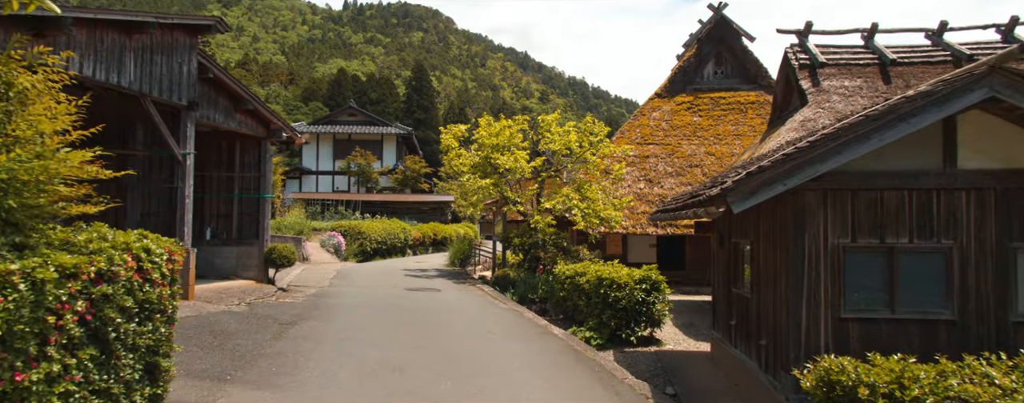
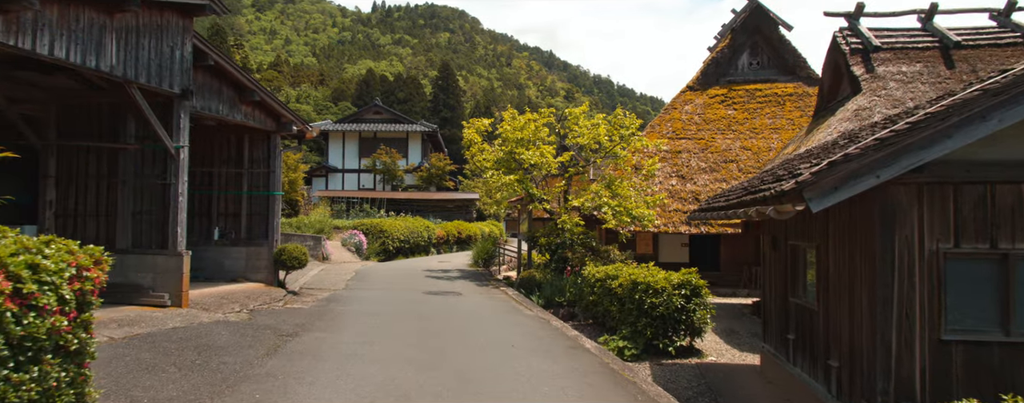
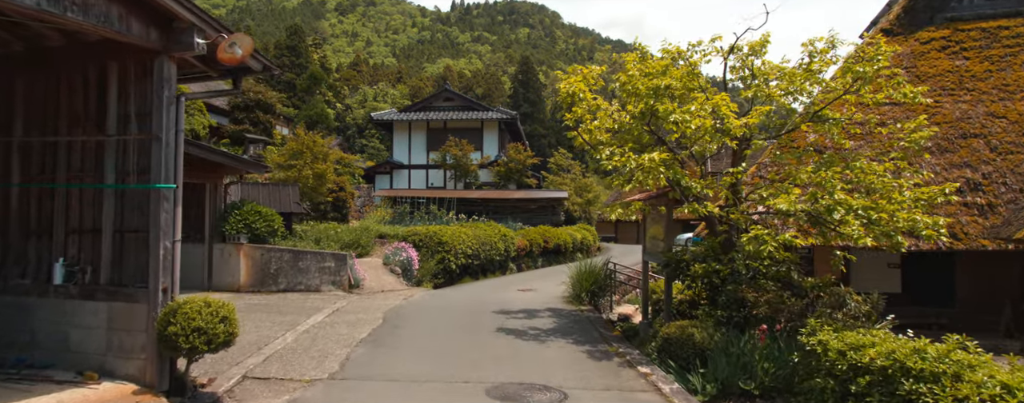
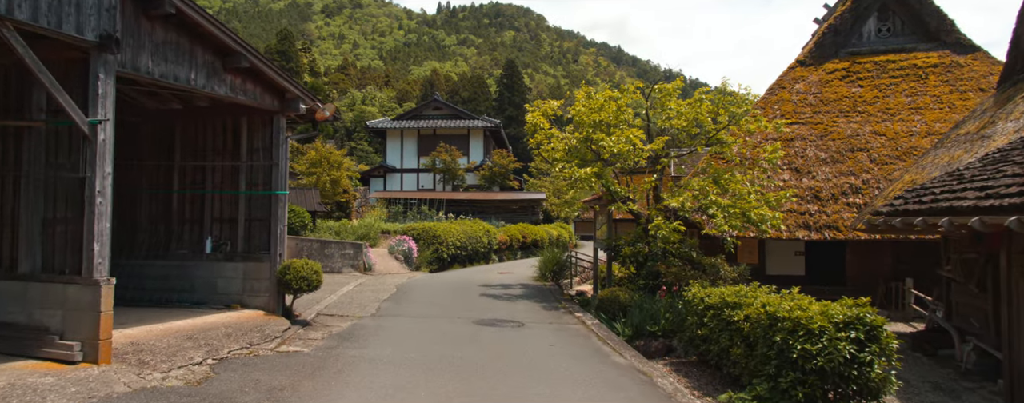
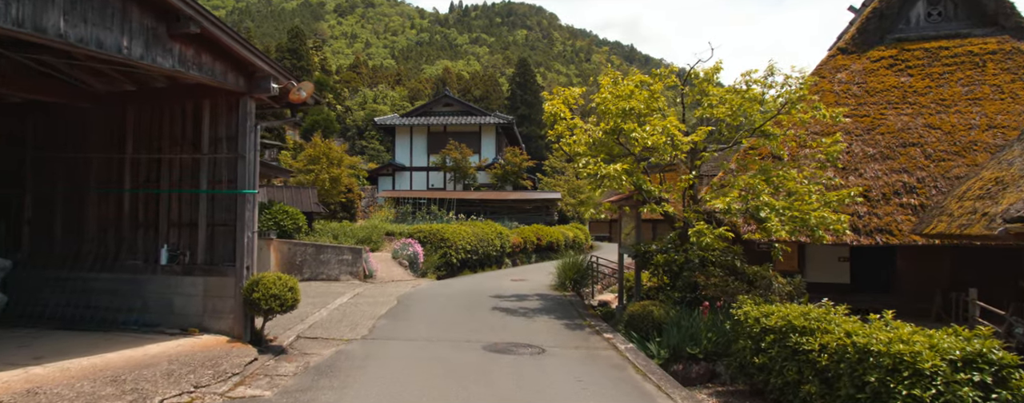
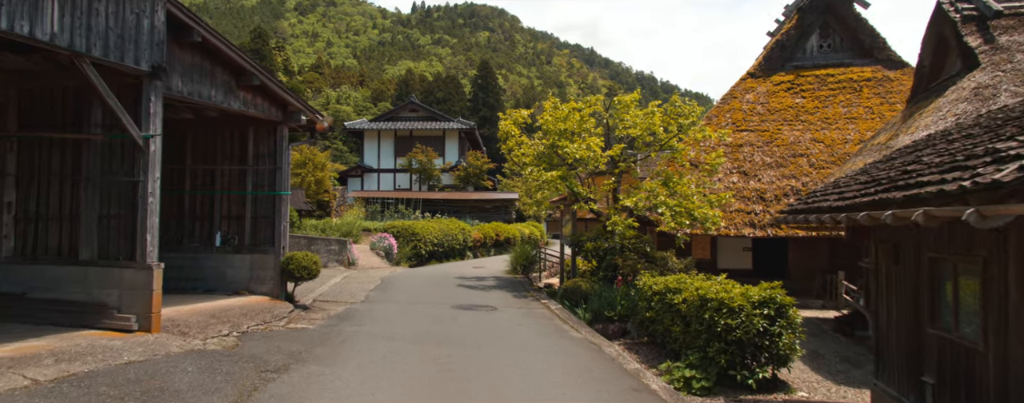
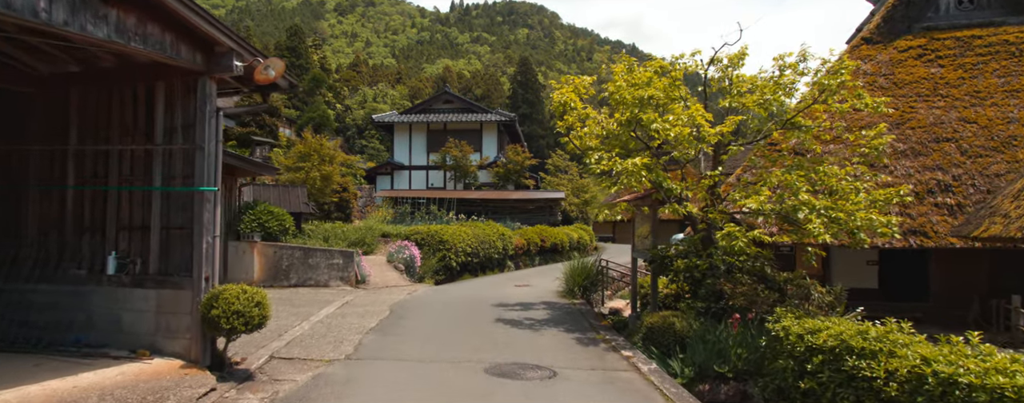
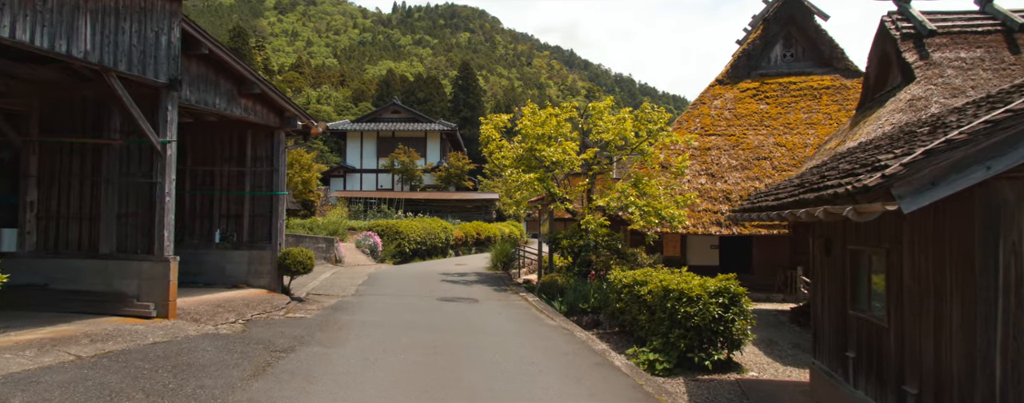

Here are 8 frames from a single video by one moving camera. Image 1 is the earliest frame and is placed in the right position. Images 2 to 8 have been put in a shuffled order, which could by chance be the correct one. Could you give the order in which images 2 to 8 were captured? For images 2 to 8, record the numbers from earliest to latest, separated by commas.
2, 8, 6, 4, 5, 7, 3
